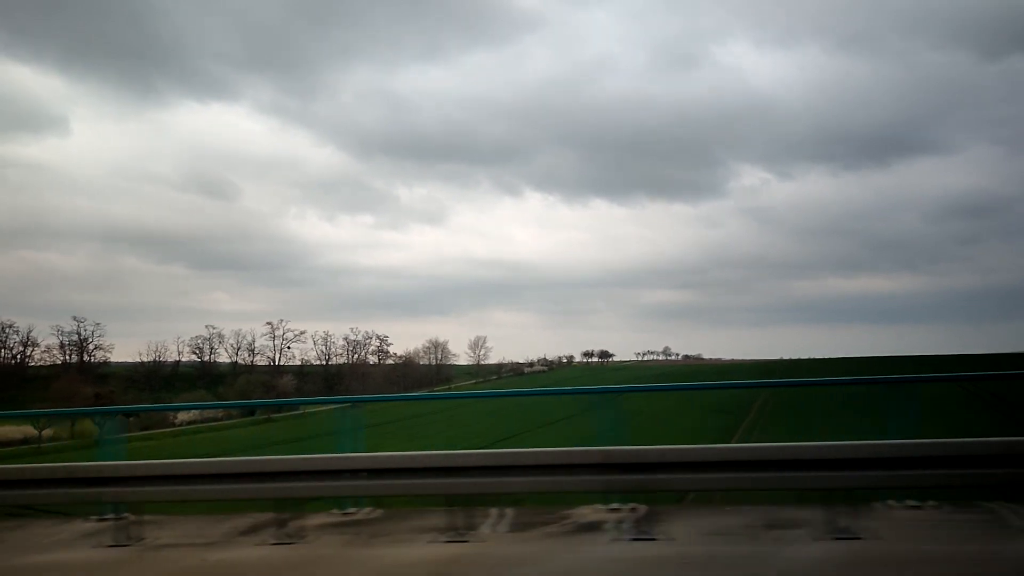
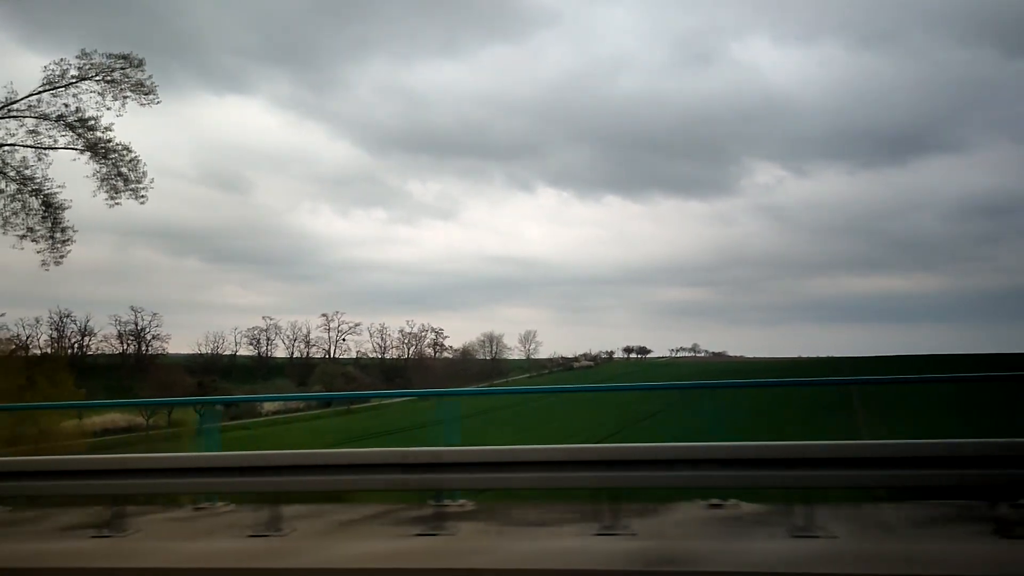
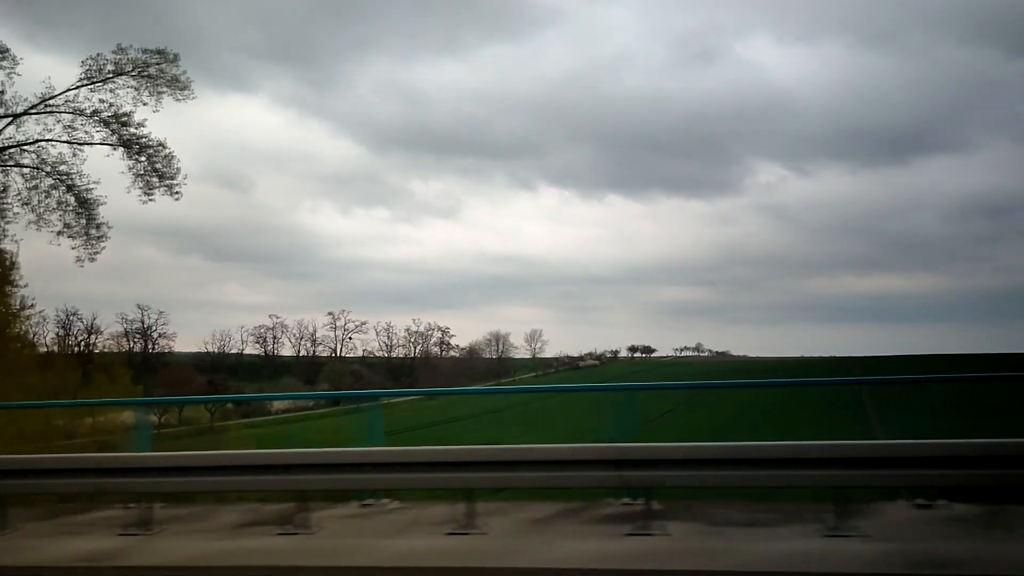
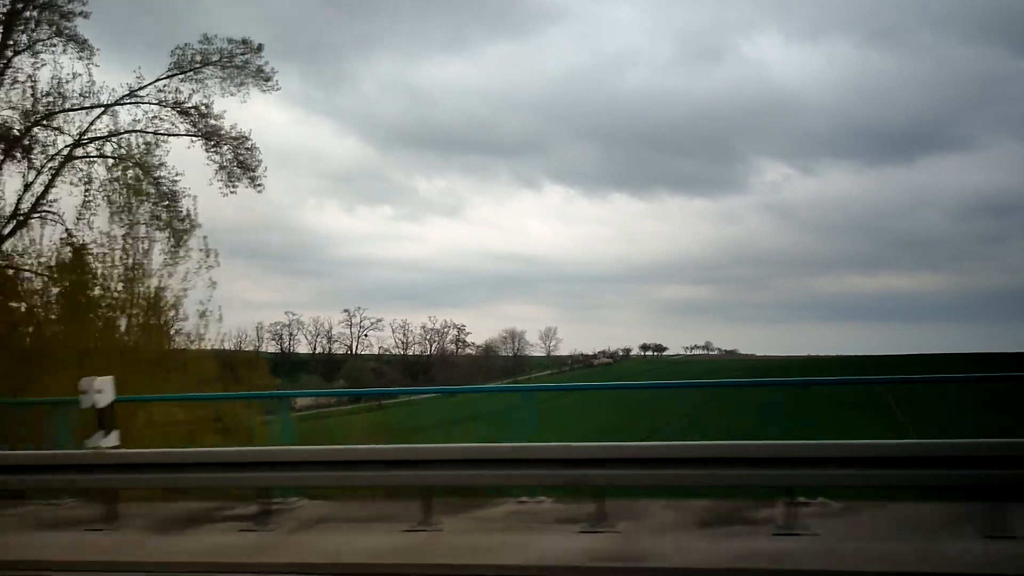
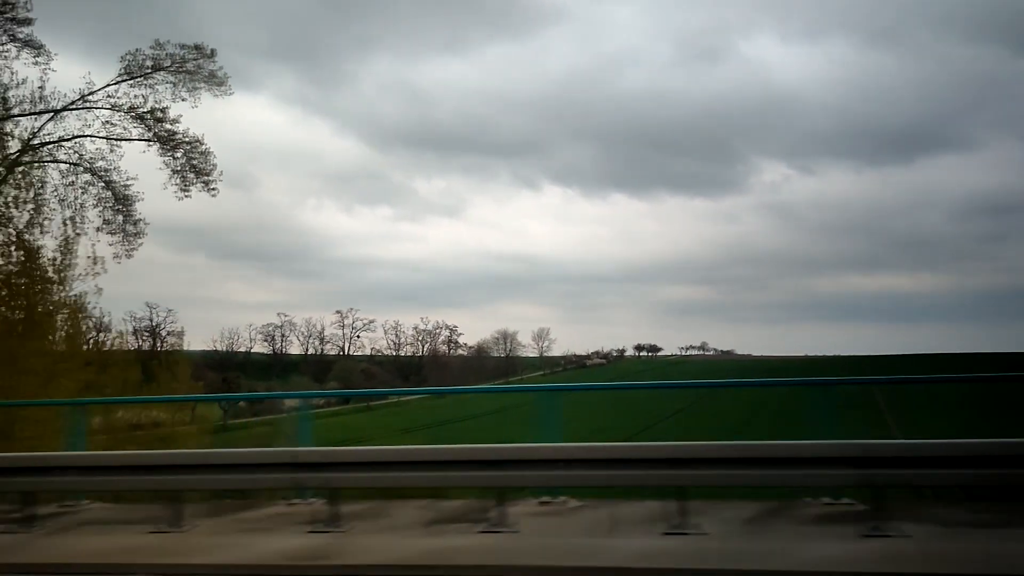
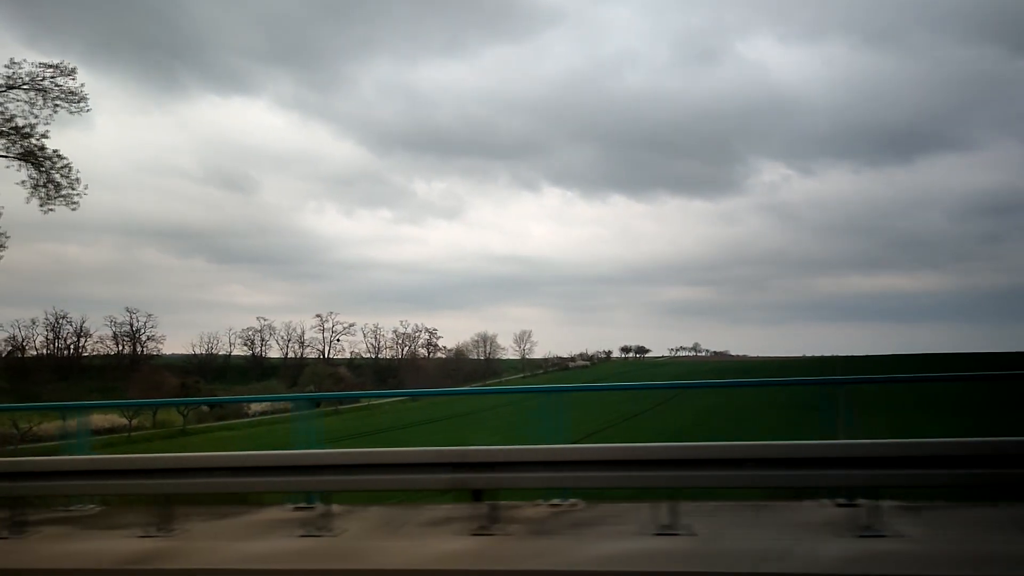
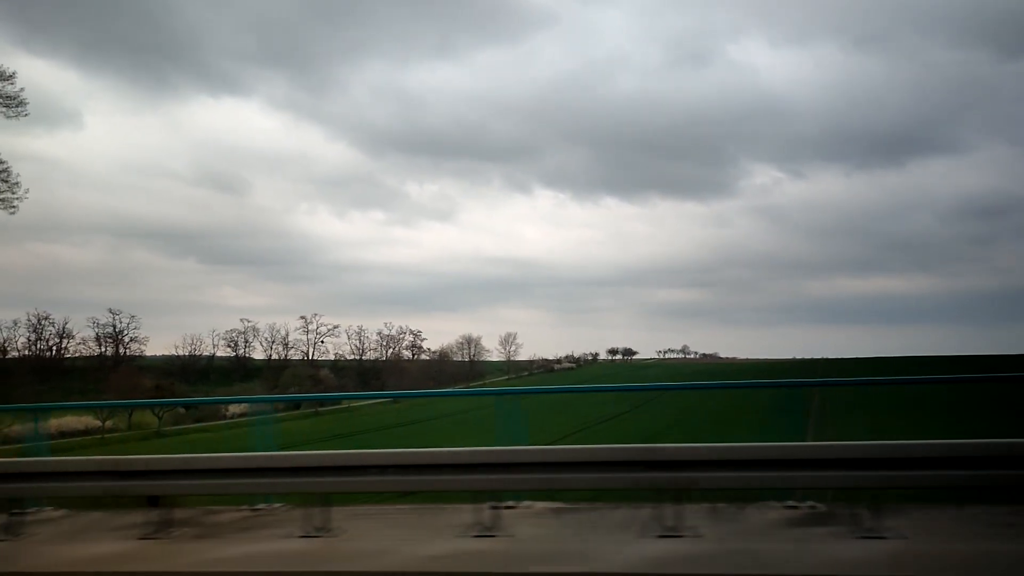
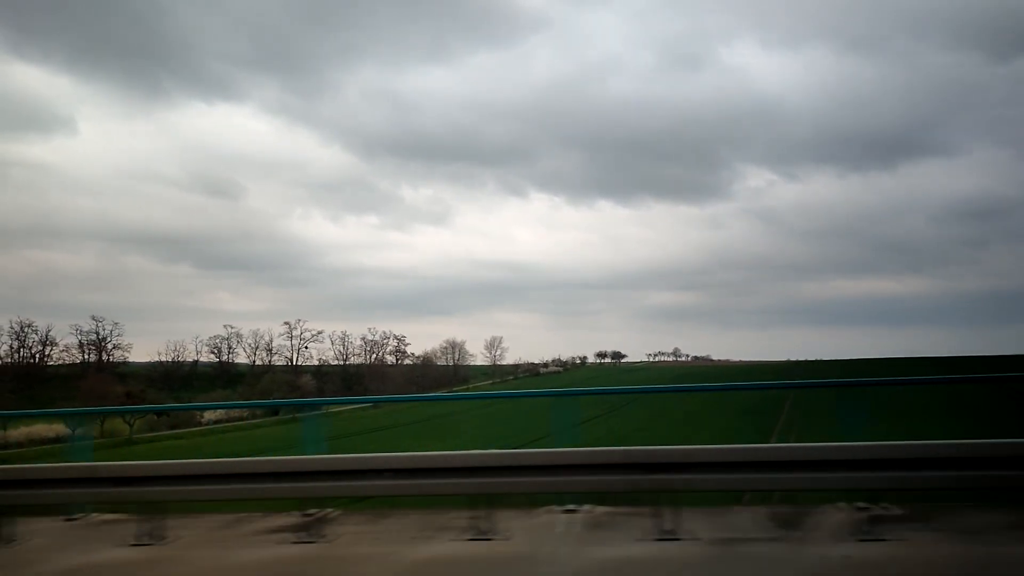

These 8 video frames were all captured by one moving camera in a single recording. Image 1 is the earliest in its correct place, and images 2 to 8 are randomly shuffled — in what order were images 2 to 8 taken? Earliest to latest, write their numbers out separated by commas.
8, 7, 6, 2, 3, 5, 4
